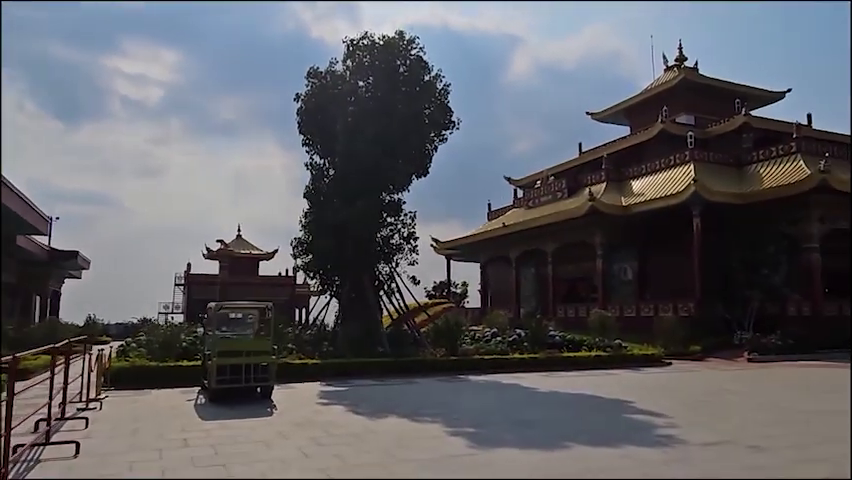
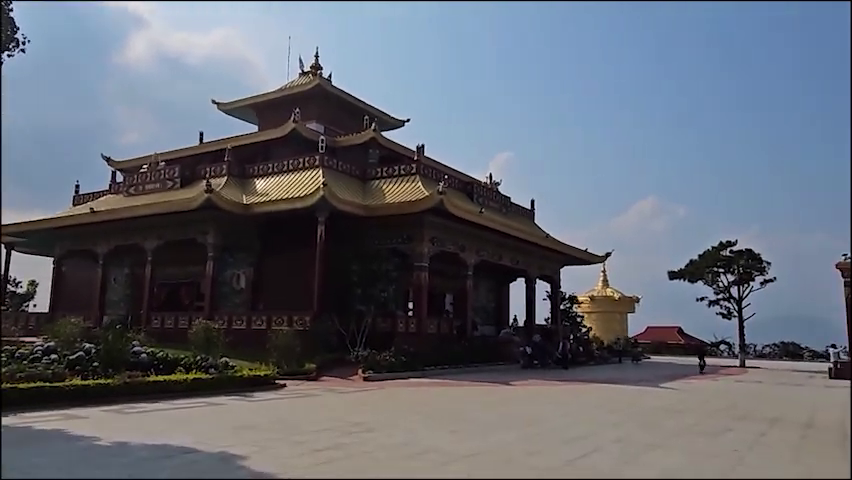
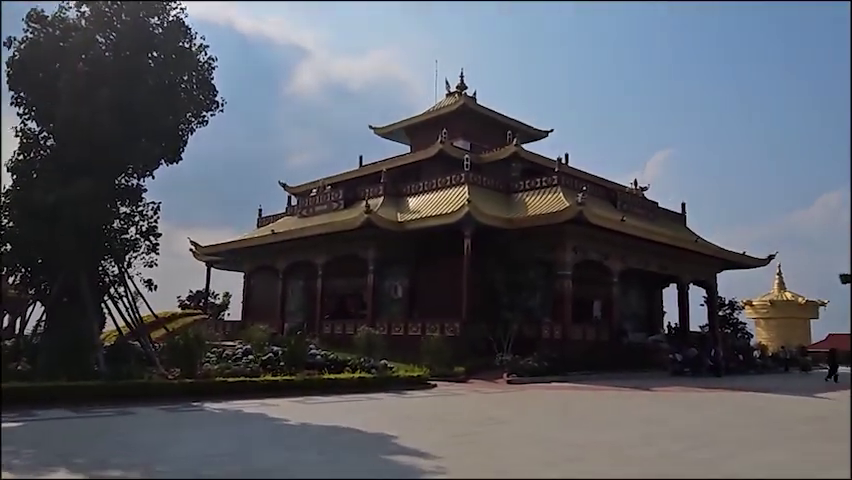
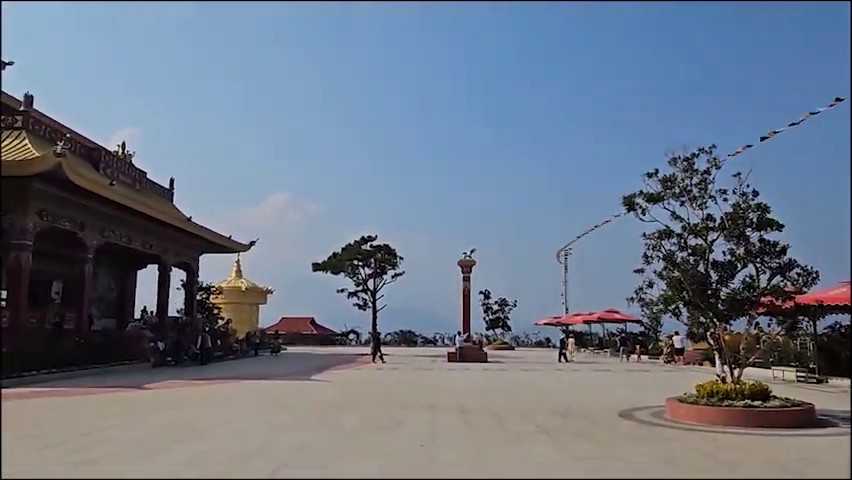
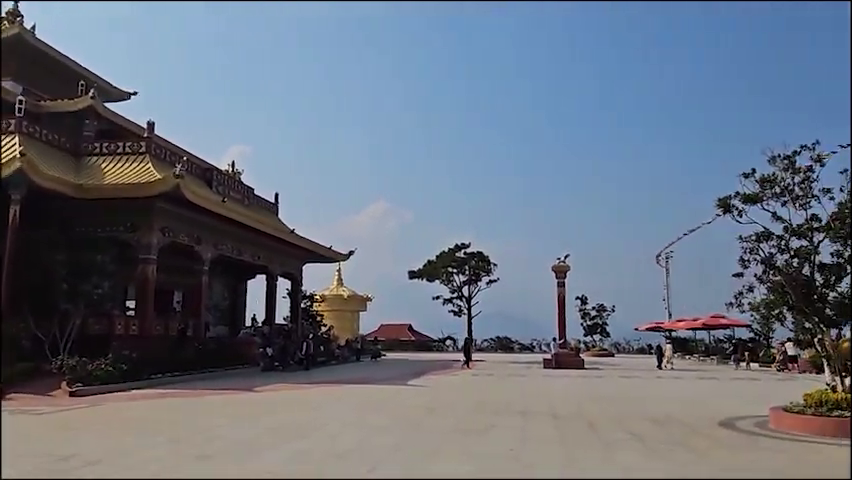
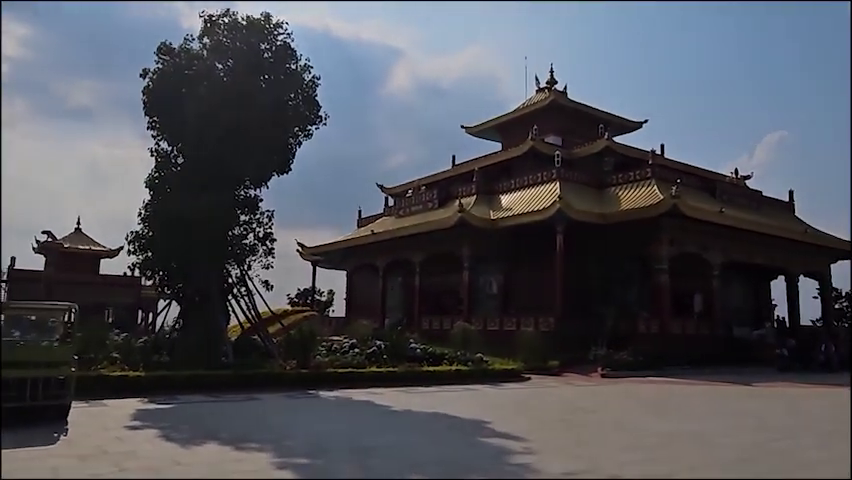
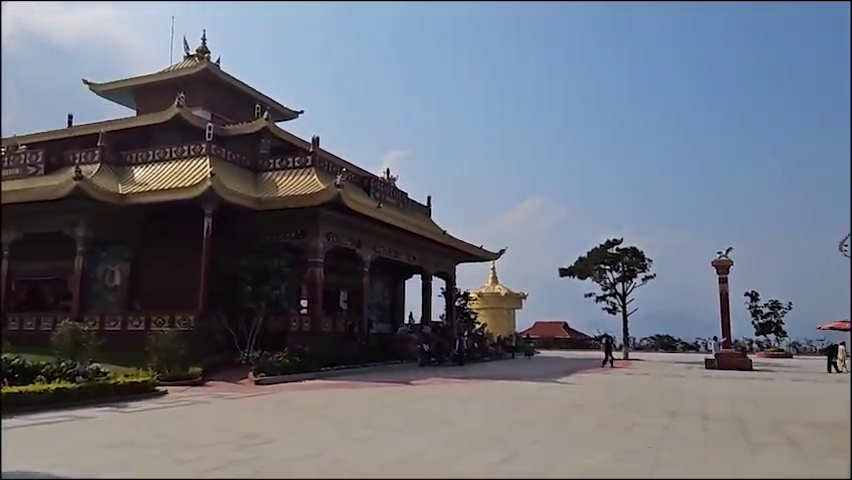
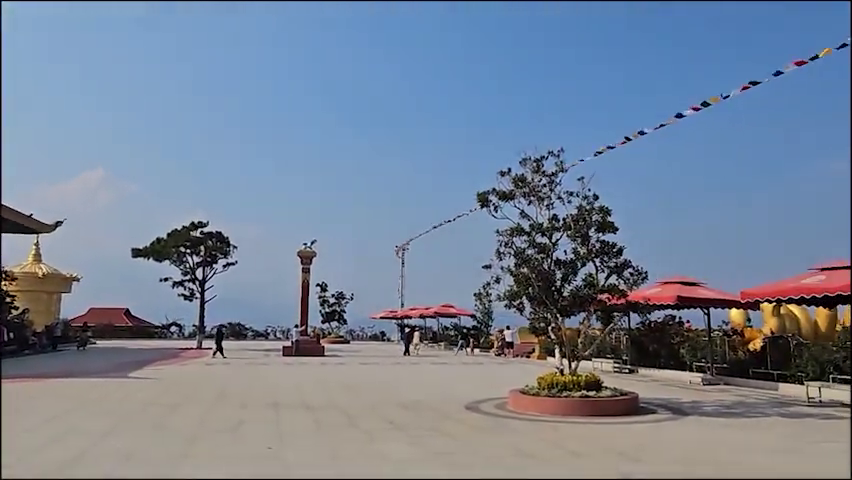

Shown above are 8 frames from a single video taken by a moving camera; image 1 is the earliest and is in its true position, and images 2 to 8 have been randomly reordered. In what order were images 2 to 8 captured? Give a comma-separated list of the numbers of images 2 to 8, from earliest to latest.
6, 3, 2, 7, 5, 4, 8
